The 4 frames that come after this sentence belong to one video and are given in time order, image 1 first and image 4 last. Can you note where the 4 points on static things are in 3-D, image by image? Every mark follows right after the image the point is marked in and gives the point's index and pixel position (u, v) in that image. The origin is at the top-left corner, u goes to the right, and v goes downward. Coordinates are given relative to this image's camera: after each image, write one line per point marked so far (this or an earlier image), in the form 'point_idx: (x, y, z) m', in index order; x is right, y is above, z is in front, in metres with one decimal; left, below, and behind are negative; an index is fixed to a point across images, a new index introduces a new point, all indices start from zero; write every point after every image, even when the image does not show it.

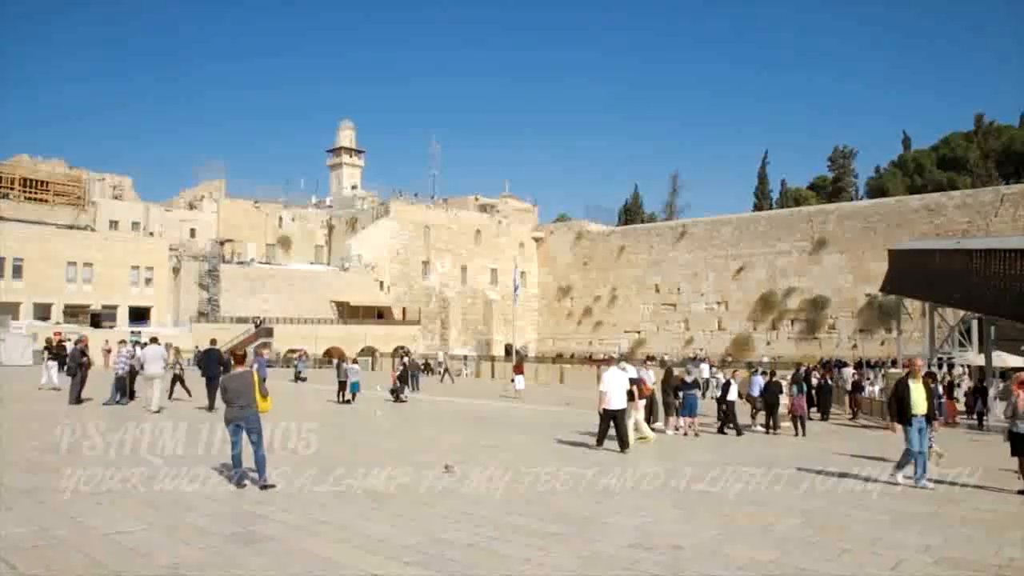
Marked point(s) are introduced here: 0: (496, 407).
0: (-0.3, -2.3, +16.4) m
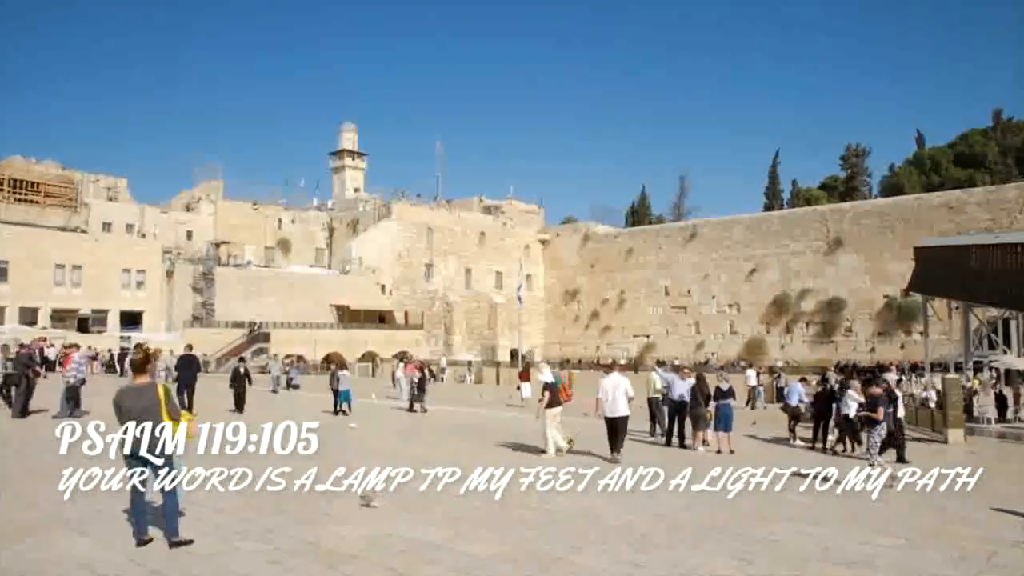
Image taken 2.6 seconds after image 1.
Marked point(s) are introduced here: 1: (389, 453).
0: (-0.2, -2.3, +15.3) m
1: (-1.5, -2.0, +10.1) m
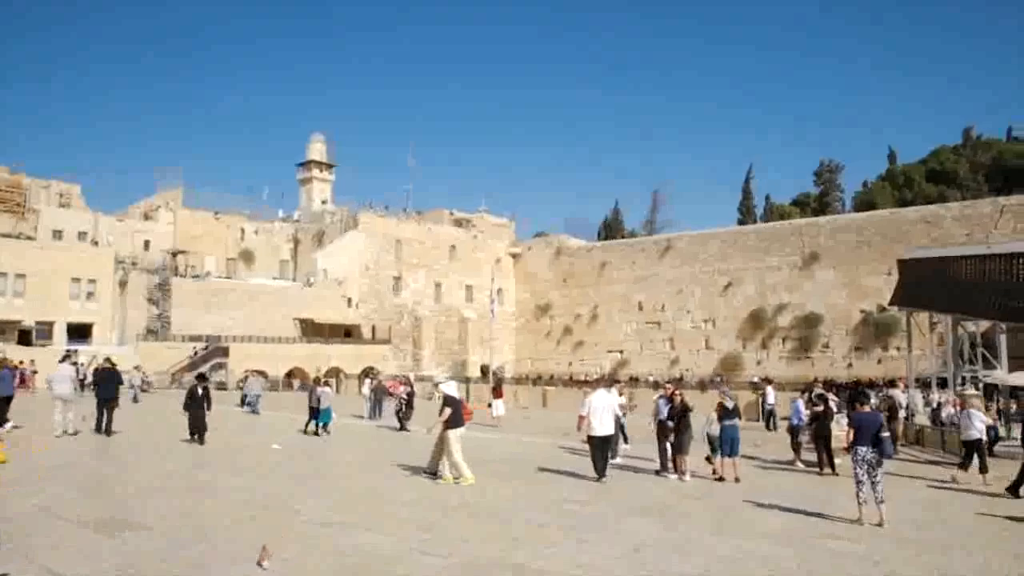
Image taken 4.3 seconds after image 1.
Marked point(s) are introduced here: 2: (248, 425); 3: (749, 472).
0: (-0.7, -2.5, +14.3) m
1: (-1.8, -2.0, +9.1) m
2: (-4.9, -2.6, +15.9) m
3: (+2.6, -2.0, +9.4) m
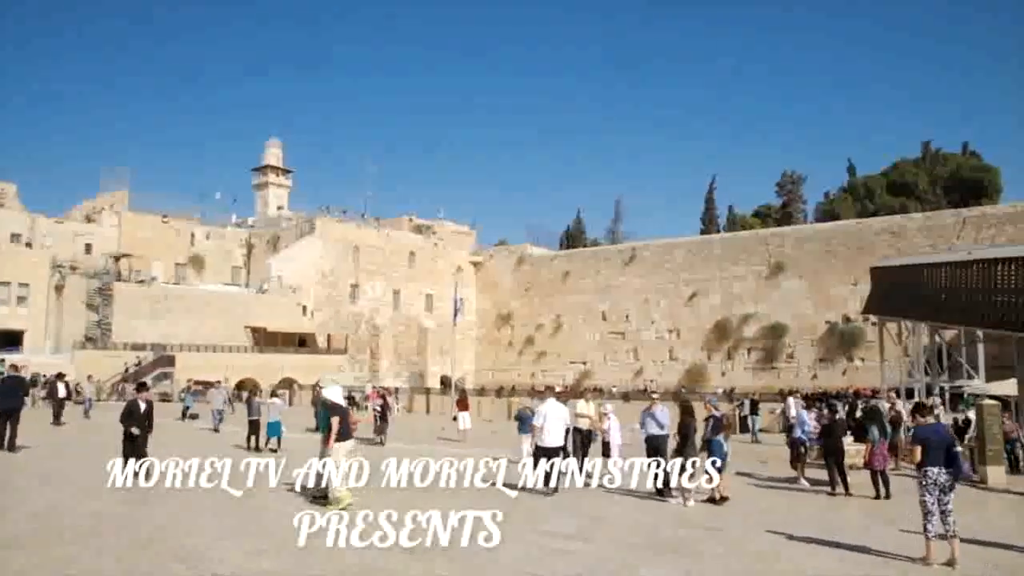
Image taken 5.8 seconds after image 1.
0: (-1.3, -2.5, +13.3) m
1: (-2.1, -2.0, +8.1) m
2: (-5.6, -2.6, +14.7) m
3: (+2.3, -2.0, +8.6) m
